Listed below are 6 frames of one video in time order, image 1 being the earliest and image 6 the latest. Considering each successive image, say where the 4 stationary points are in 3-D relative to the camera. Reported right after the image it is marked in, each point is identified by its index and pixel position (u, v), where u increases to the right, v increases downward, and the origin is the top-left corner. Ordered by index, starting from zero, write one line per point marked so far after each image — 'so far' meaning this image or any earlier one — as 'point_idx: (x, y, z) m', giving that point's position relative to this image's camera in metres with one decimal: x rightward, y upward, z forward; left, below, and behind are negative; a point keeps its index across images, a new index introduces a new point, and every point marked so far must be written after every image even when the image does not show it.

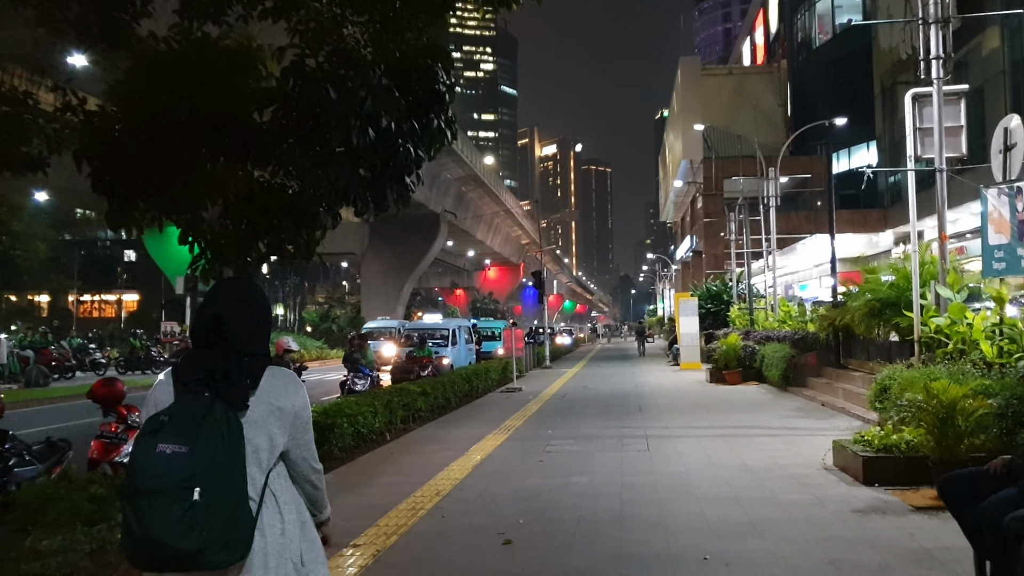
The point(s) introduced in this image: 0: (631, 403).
0: (+2.4, -2.3, +16.6) m
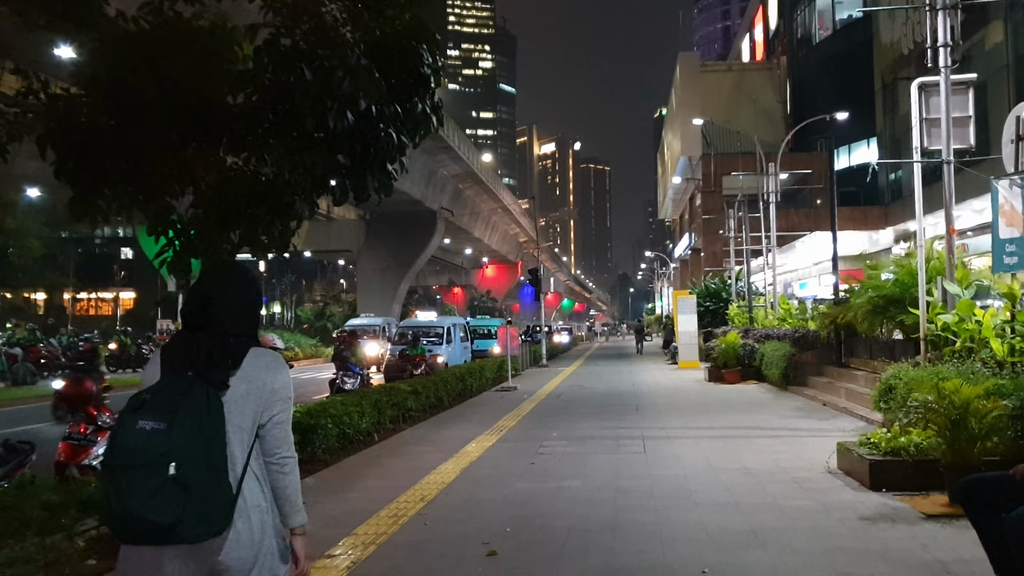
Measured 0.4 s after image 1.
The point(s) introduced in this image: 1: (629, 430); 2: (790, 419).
0: (+2.2, -2.2, +16.2) m
1: (+1.7, -2.0, +12.0) m
2: (+4.2, -2.0, +12.9) m
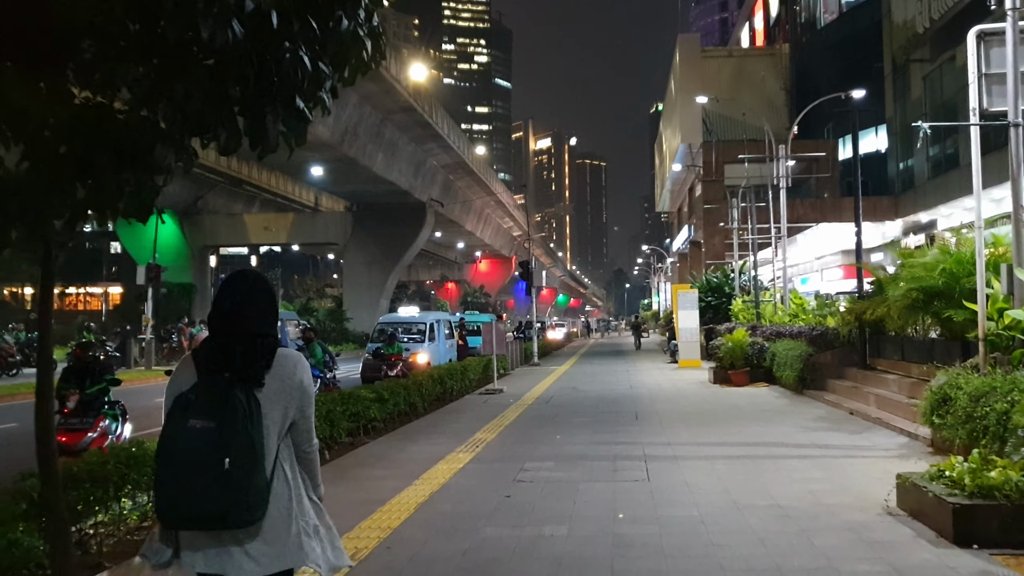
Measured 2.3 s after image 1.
0: (+1.9, -2.1, +14.3) m
1: (+1.4, -1.9, +10.1) m
2: (+3.9, -1.9, +11.0) m
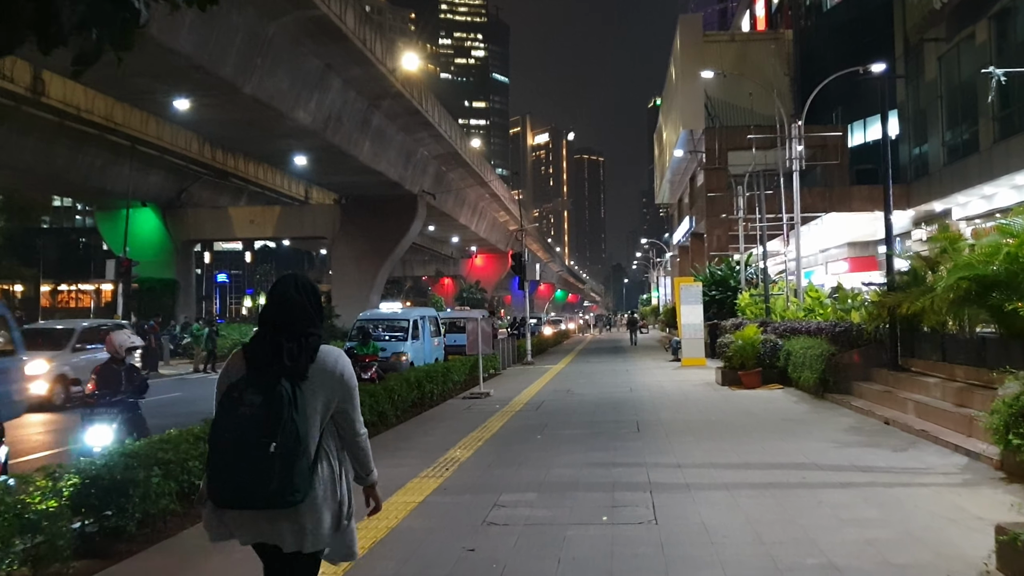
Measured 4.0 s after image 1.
0: (+1.7, -1.9, +12.6) m
1: (+1.2, -1.8, +8.4) m
2: (+3.7, -1.8, +9.3) m
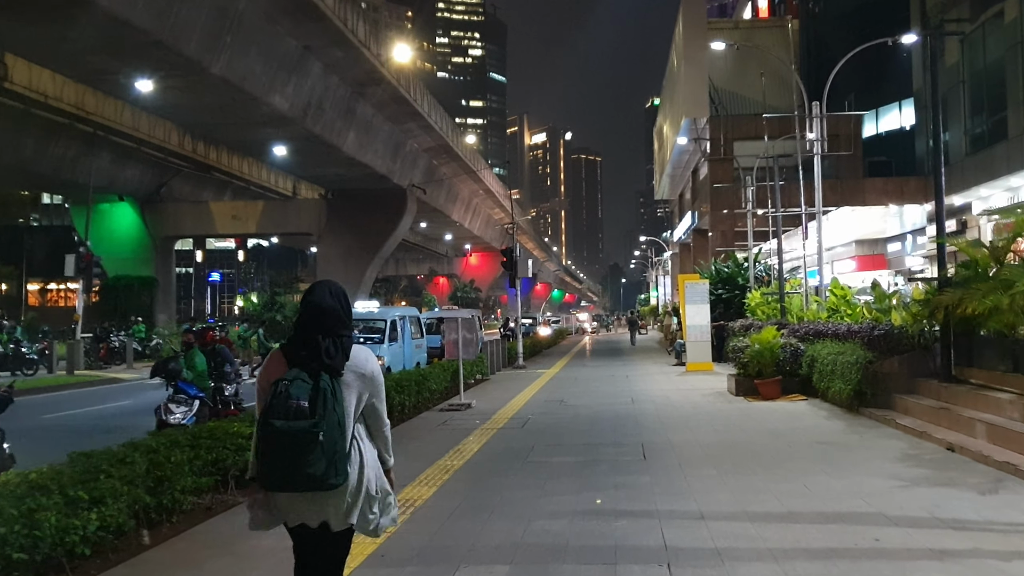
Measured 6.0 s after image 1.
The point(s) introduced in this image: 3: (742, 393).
0: (+1.4, -1.9, +10.5) m
1: (+0.9, -1.7, +6.3) m
2: (+3.4, -1.7, +7.2) m
3: (+4.1, -1.9, +15.2) m
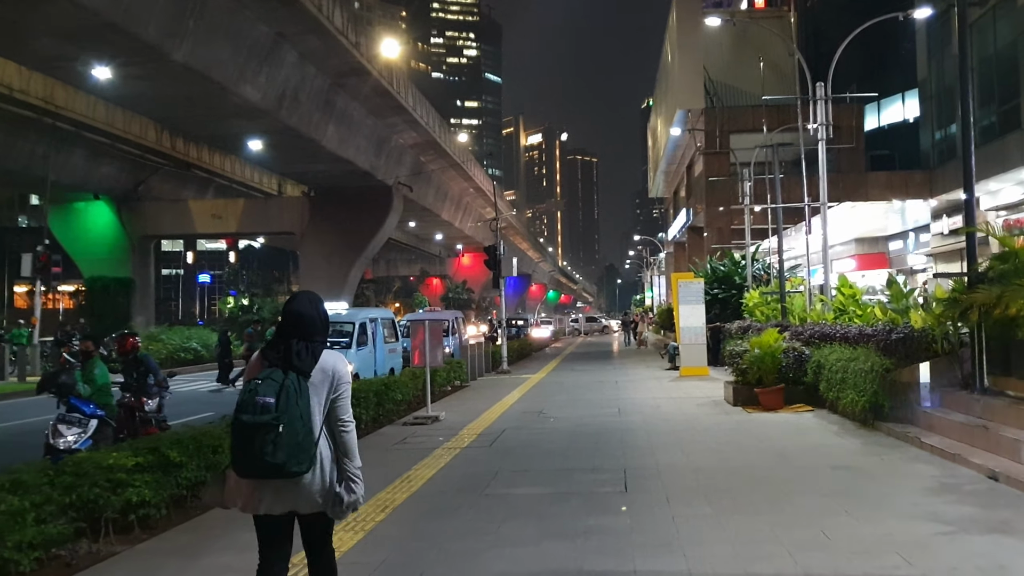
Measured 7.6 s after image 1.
0: (+1.0, -1.8, +9.0) m
1: (+0.5, -1.7, +4.7) m
2: (+3.0, -1.7, +5.6) m
3: (+3.7, -1.9, +13.7) m
